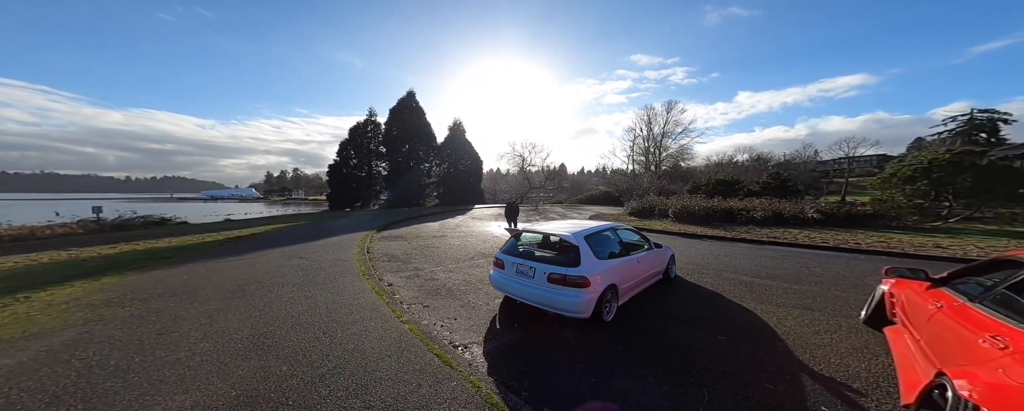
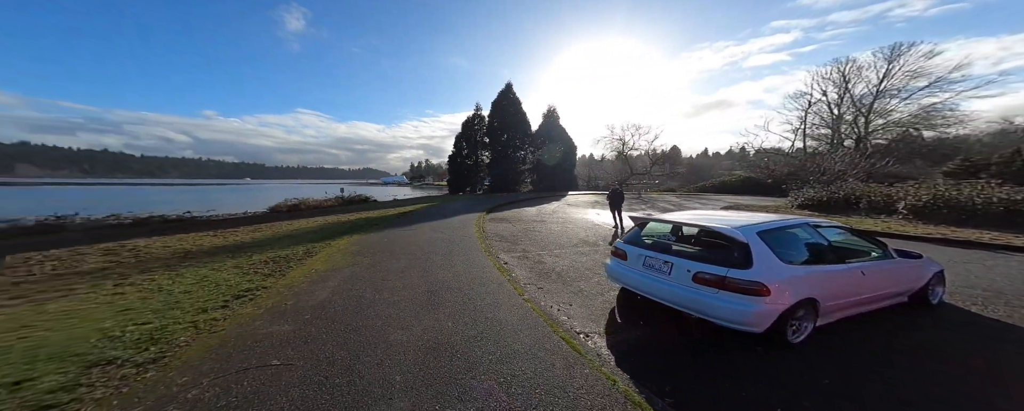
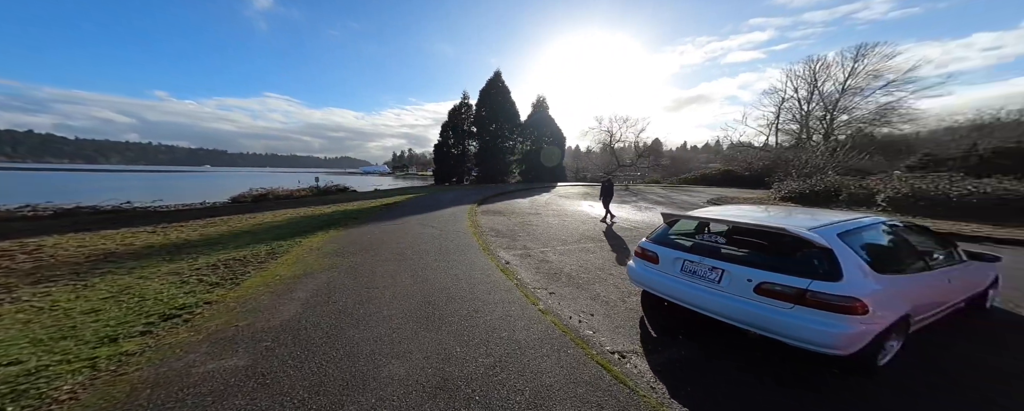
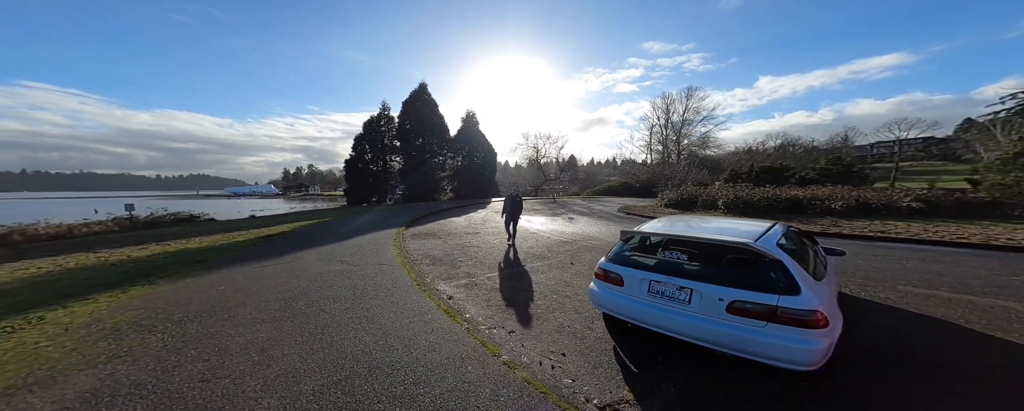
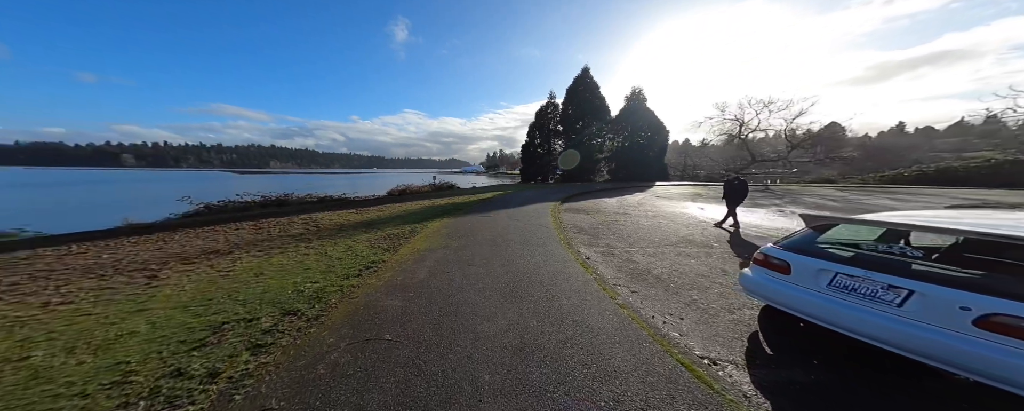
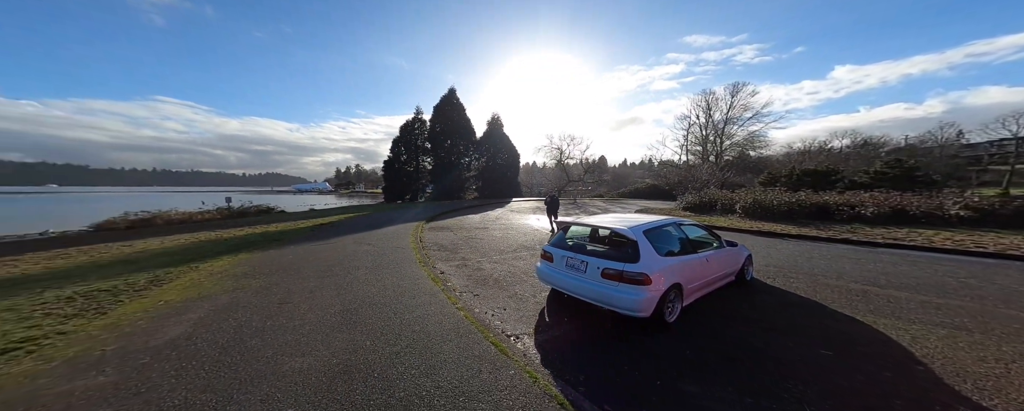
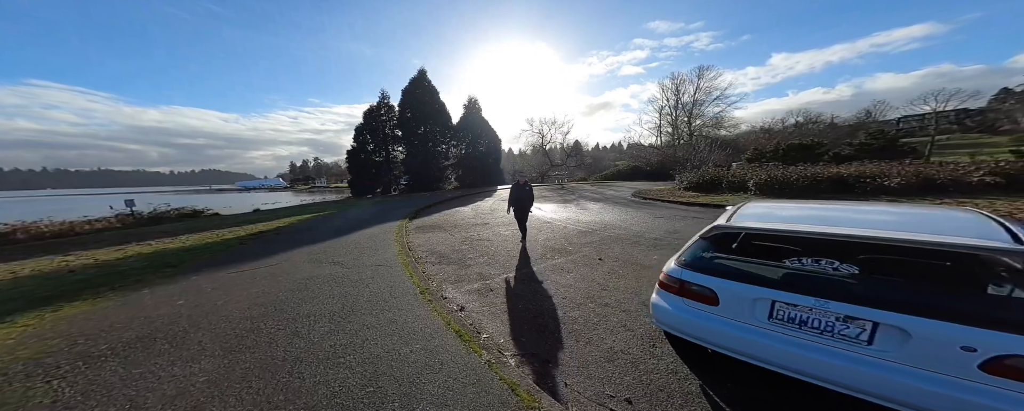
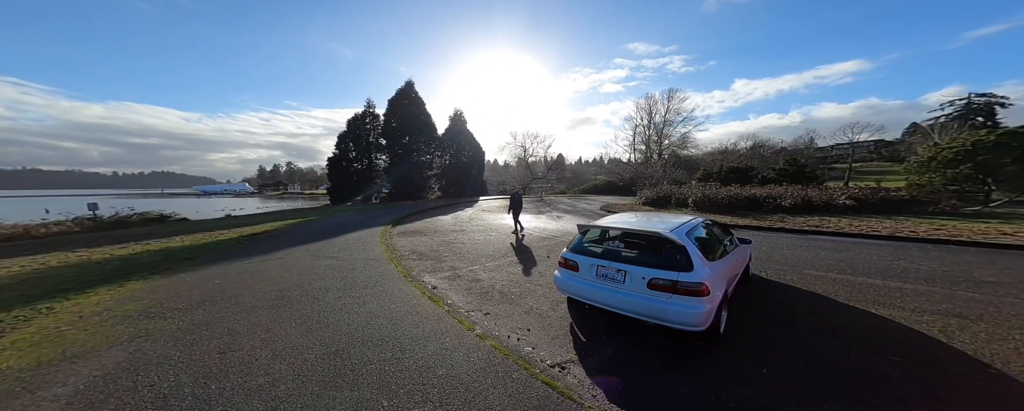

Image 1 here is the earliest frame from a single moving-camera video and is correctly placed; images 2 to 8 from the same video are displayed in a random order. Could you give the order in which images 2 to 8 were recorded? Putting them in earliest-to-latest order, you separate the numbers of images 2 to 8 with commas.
6, 2, 5, 3, 8, 4, 7
